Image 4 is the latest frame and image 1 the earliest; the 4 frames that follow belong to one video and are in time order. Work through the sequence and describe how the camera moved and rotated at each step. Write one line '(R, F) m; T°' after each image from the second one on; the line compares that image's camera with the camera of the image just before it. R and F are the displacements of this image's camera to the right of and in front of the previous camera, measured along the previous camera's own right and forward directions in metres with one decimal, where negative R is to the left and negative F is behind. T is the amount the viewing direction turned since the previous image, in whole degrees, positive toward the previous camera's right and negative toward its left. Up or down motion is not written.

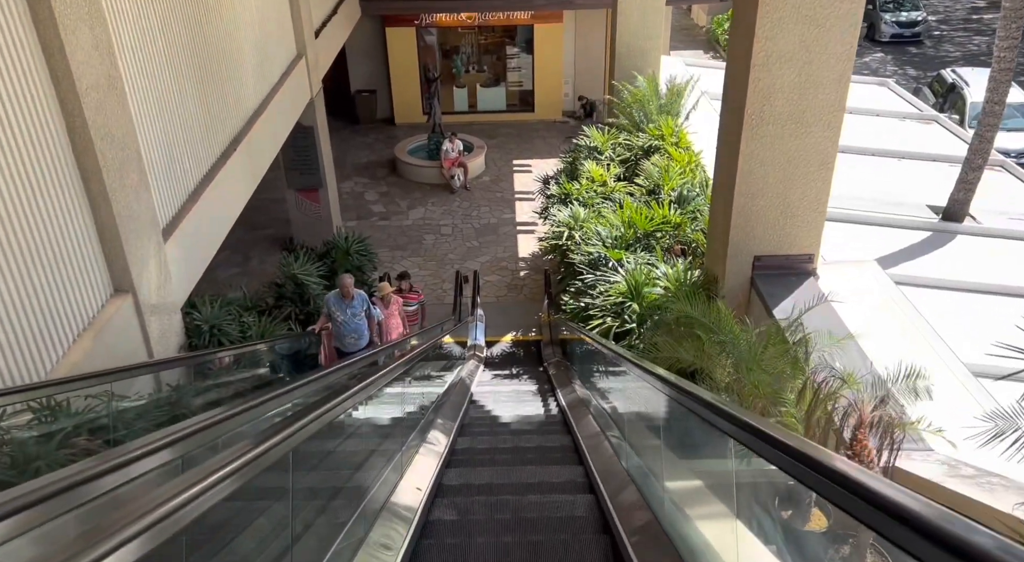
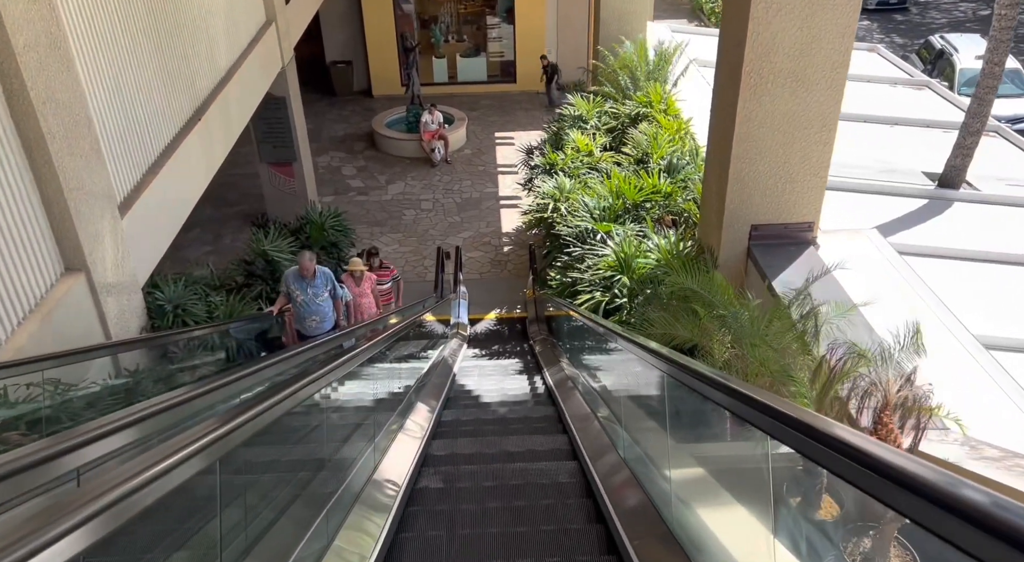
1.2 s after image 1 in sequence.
(0.0, +0.3) m; +1°
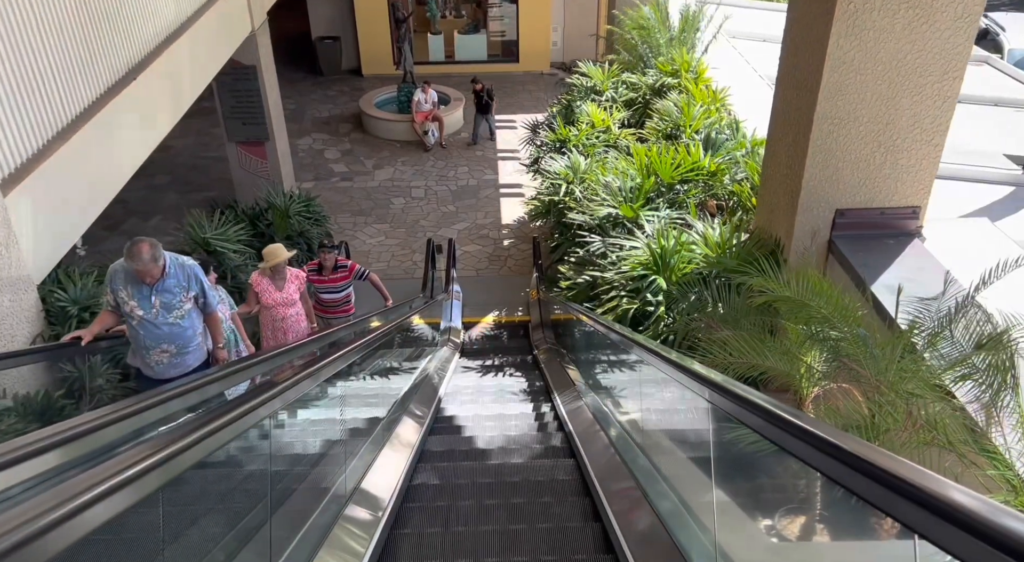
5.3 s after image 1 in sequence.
(0.0, +1.3) m; 0°
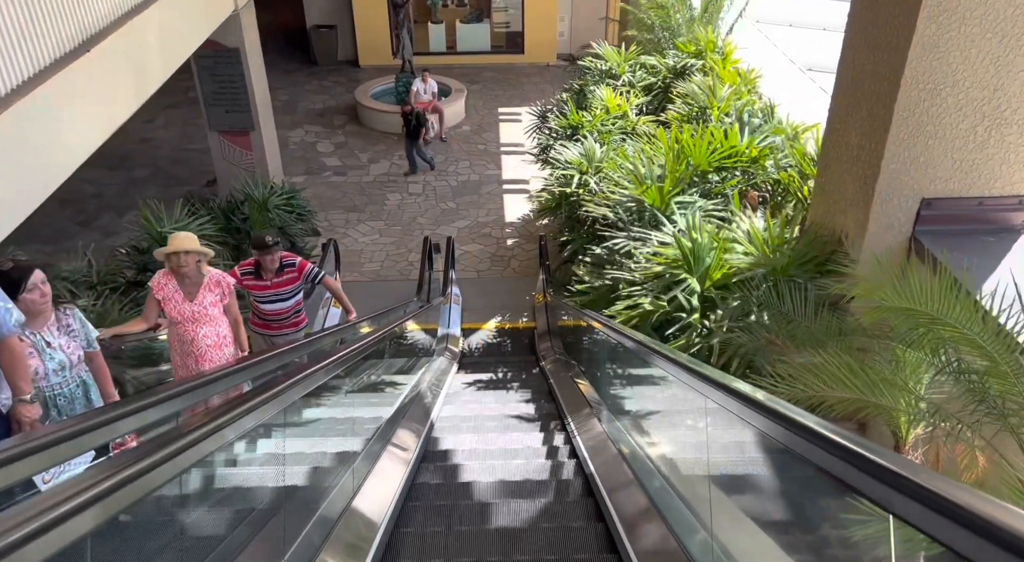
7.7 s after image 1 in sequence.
(0.0, +0.7) m; 0°
